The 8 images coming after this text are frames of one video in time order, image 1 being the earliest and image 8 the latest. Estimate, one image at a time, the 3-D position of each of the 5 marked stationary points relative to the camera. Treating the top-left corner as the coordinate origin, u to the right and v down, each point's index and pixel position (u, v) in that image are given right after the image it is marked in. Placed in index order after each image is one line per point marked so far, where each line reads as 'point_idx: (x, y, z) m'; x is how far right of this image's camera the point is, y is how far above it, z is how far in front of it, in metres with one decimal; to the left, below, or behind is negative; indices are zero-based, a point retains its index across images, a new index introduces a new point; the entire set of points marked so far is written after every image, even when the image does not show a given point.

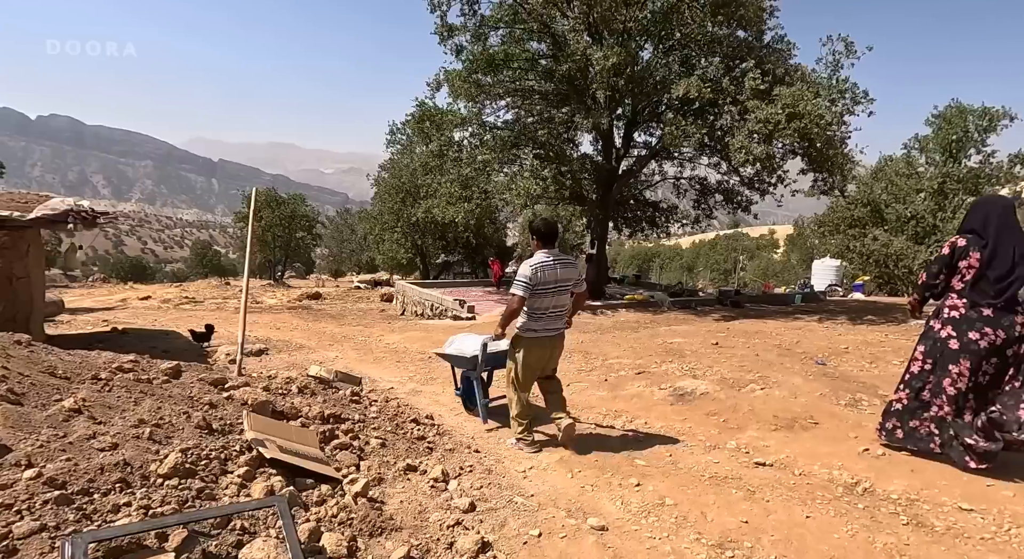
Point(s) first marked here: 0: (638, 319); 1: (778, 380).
0: (+2.4, -0.7, +11.4) m
1: (+2.8, -1.1, +6.5) m
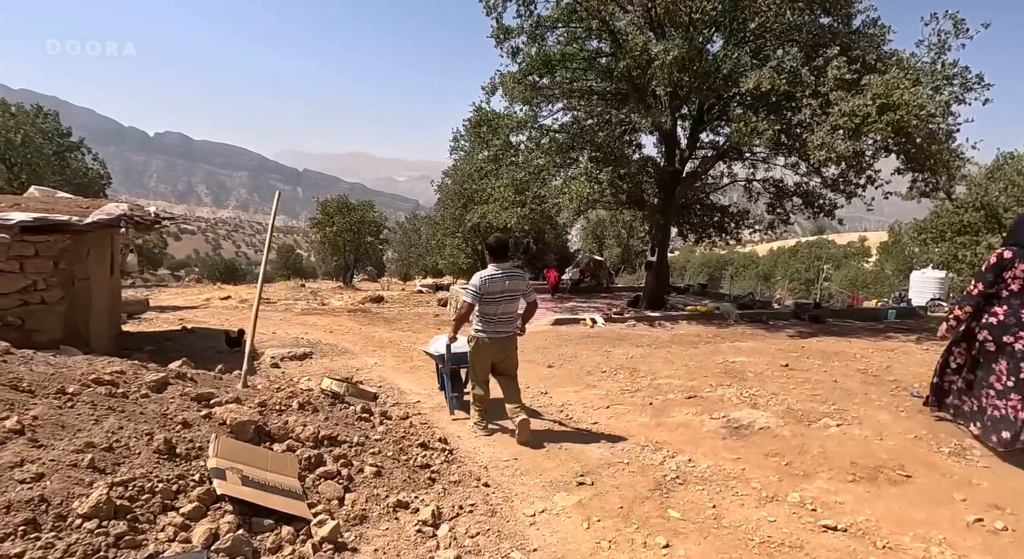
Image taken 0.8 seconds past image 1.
0: (+3.2, -0.9, +10.4) m
1: (+3.1, -1.2, +5.6) m
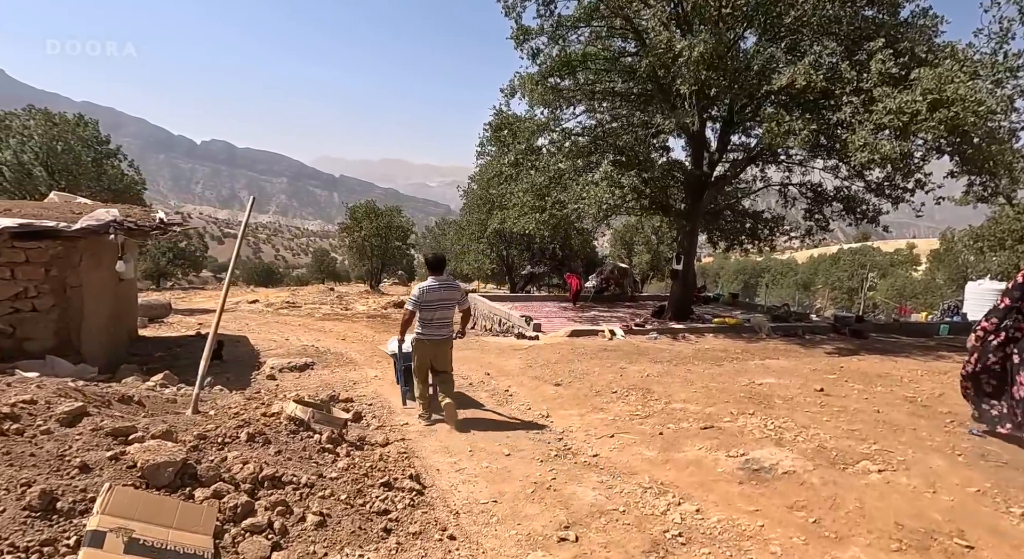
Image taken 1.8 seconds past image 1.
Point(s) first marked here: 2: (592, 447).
0: (+3.3, -1.0, +9.6) m
1: (+3.0, -1.3, +4.7) m
2: (+0.7, -1.5, +5.7) m
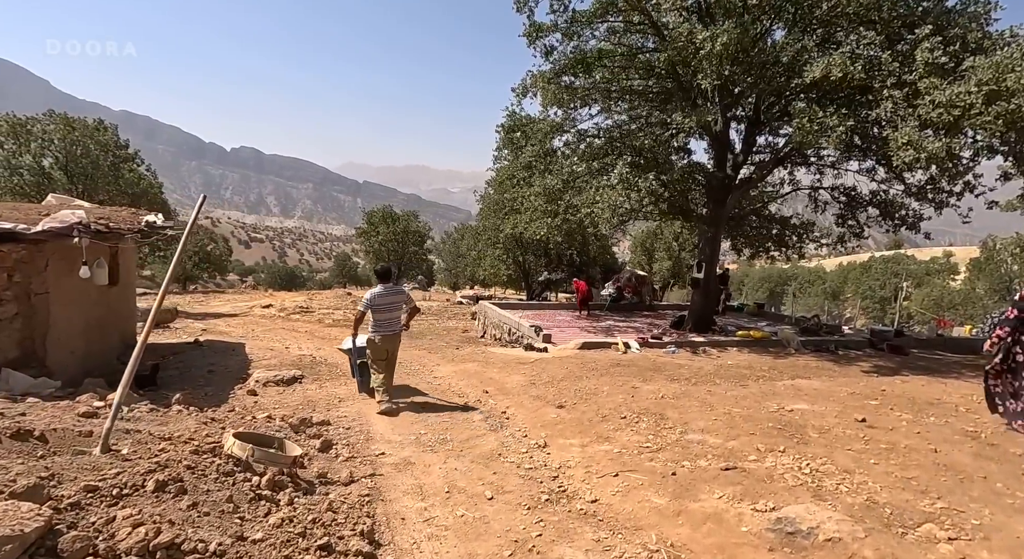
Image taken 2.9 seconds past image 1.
0: (+3.3, -1.2, +8.6) m
1: (+2.8, -1.4, +3.8) m
2: (+0.6, -1.6, +4.8) m
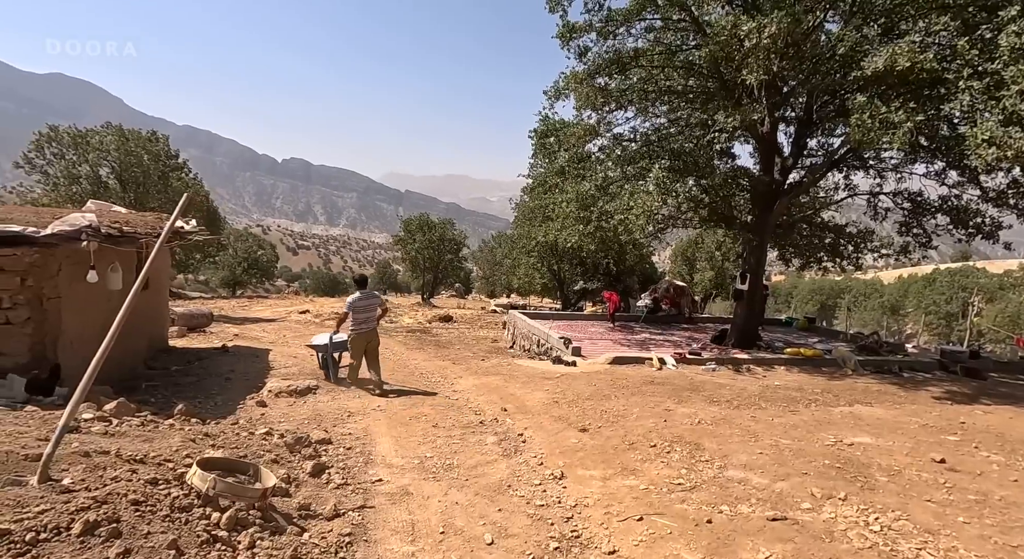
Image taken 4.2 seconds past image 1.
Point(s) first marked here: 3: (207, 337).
0: (+3.6, -1.3, +7.7) m
1: (+2.8, -1.5, +2.9) m
2: (+0.6, -1.7, +4.1) m
3: (-9.1, -1.7, +18.5) m
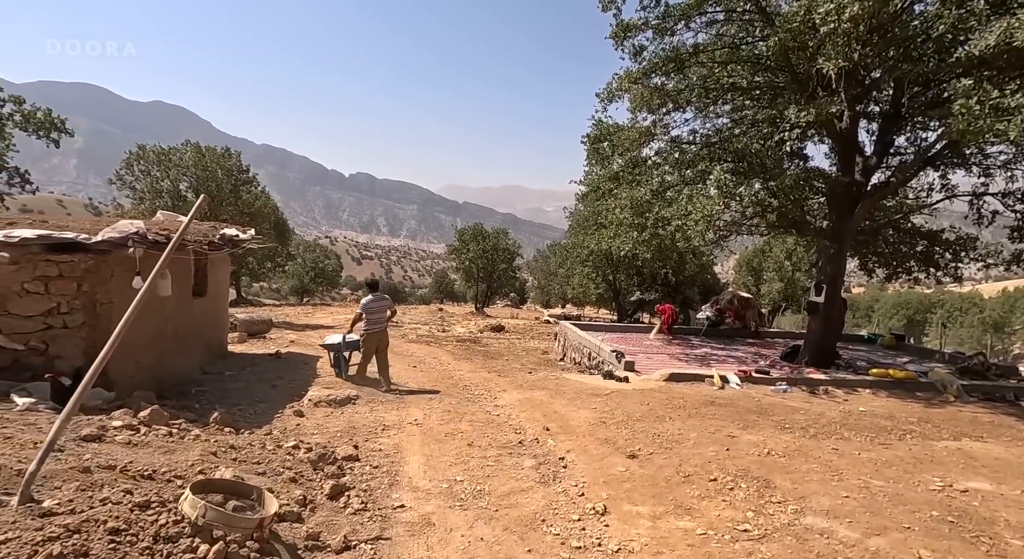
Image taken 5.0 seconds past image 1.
0: (+4.1, -1.5, +6.8) m
1: (+2.8, -1.5, +2.1) m
2: (+0.8, -1.7, +3.4) m
3: (-7.5, -1.9, +18.7) m
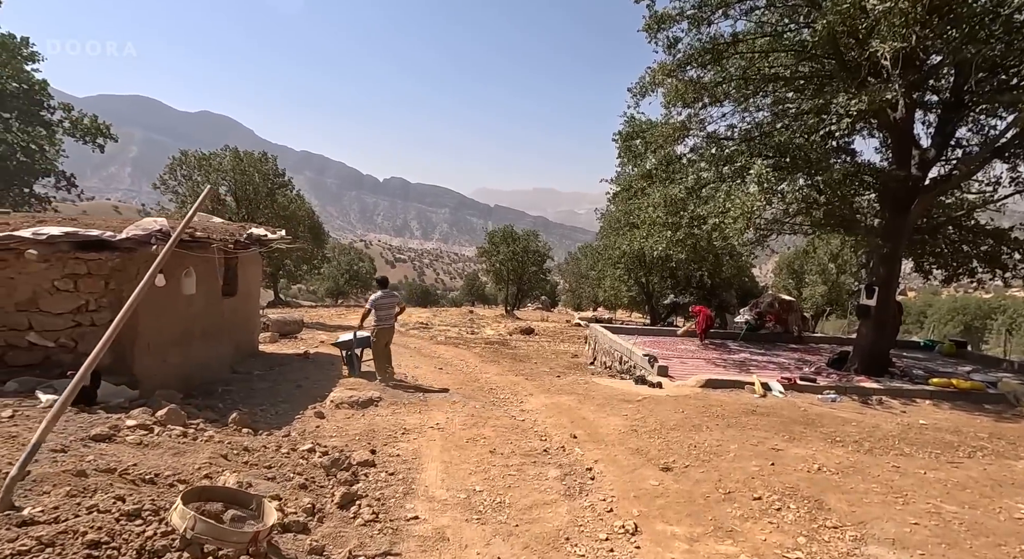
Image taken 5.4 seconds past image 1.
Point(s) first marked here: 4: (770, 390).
0: (+4.4, -1.5, +6.2) m
1: (+2.8, -1.5, +1.5) m
2: (+0.9, -1.7, +3.0) m
3: (-6.6, -1.9, +18.7) m
4: (+3.1, -1.3, +7.4) m
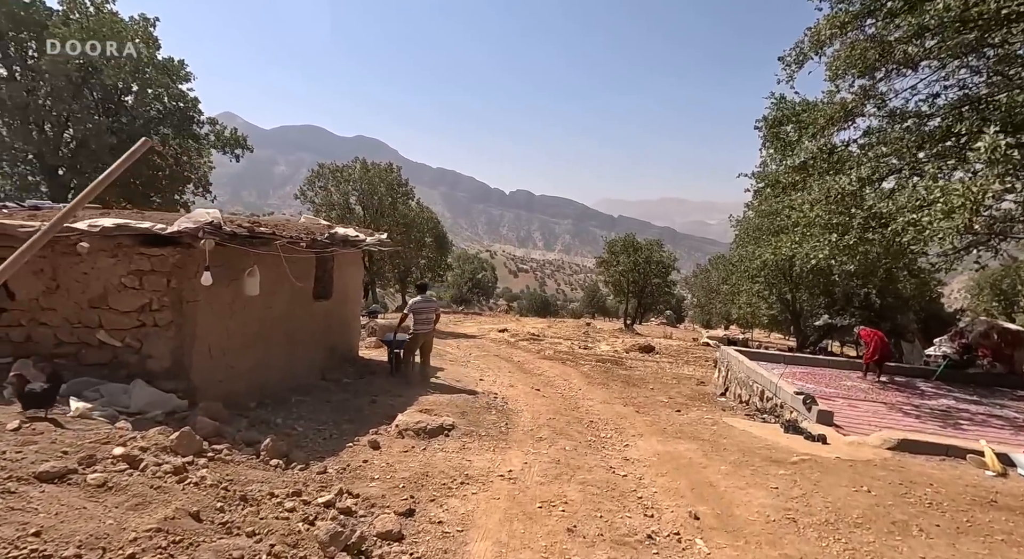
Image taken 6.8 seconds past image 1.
0: (+4.9, -1.6, +3.4) m
1: (+2.5, -1.5, -0.8) m
2: (+0.9, -1.7, +1.0) m
3: (-3.4, -2.0, +17.8) m
4: (+3.9, -1.4, +4.9) m
